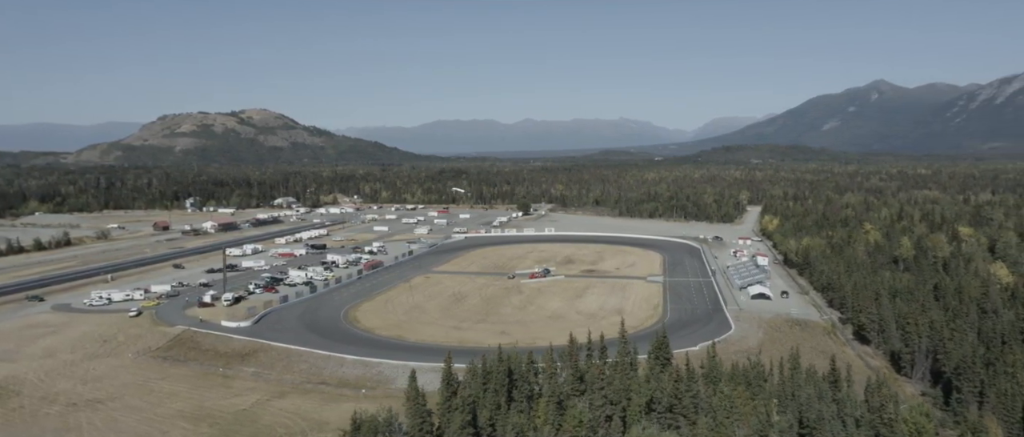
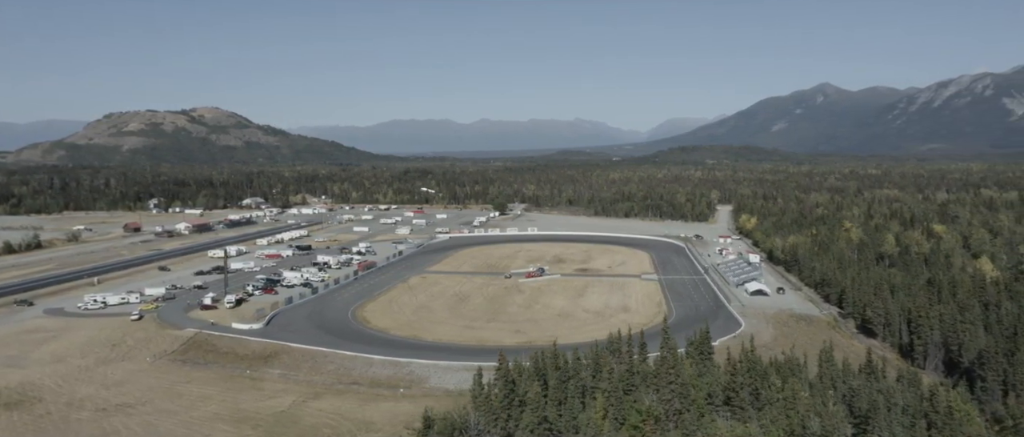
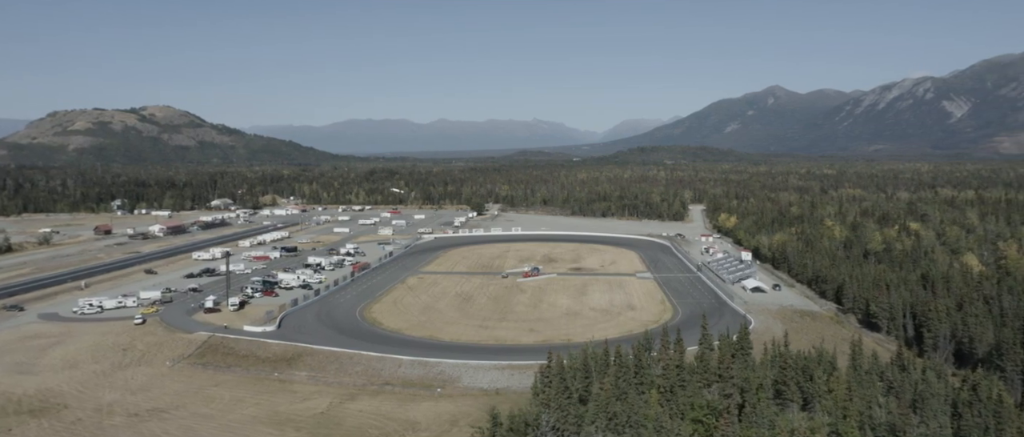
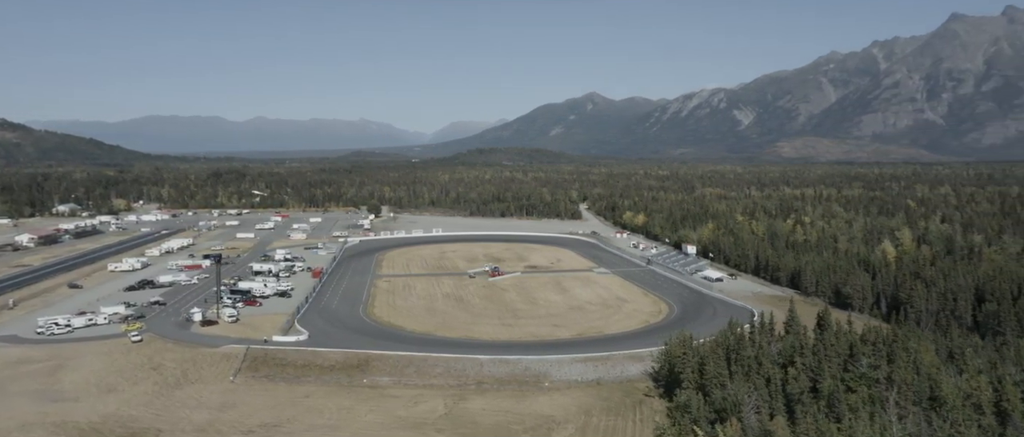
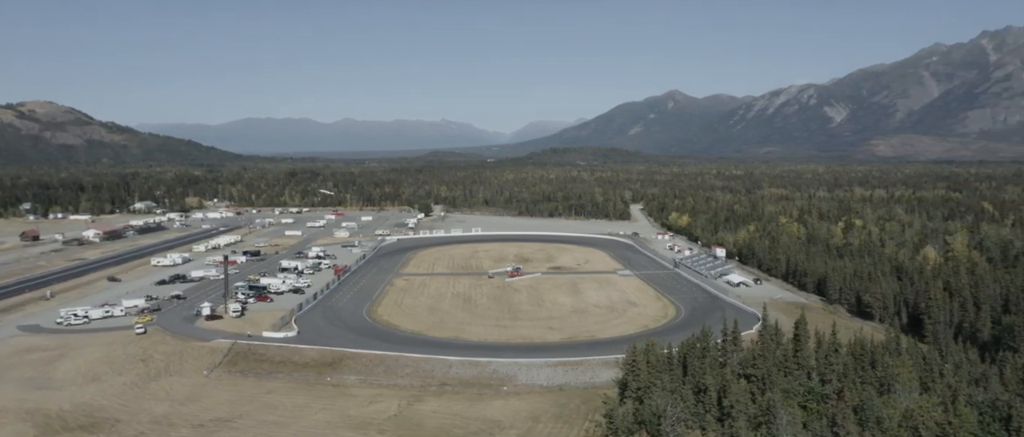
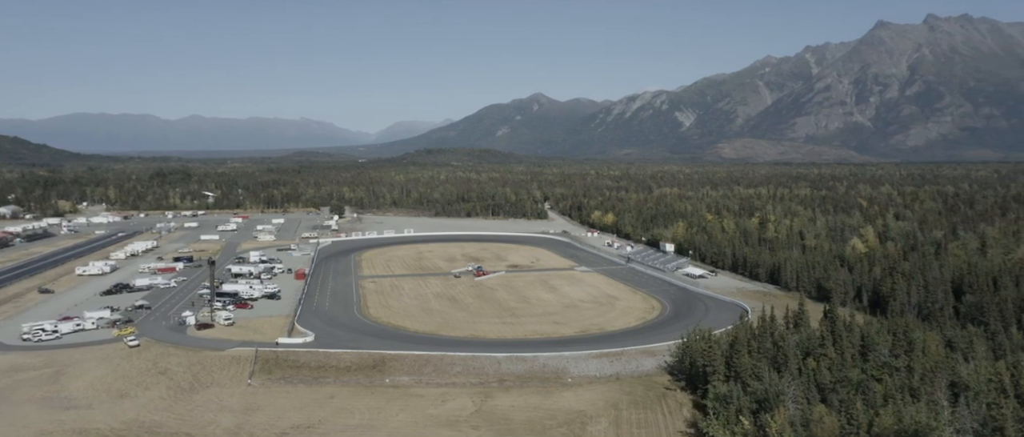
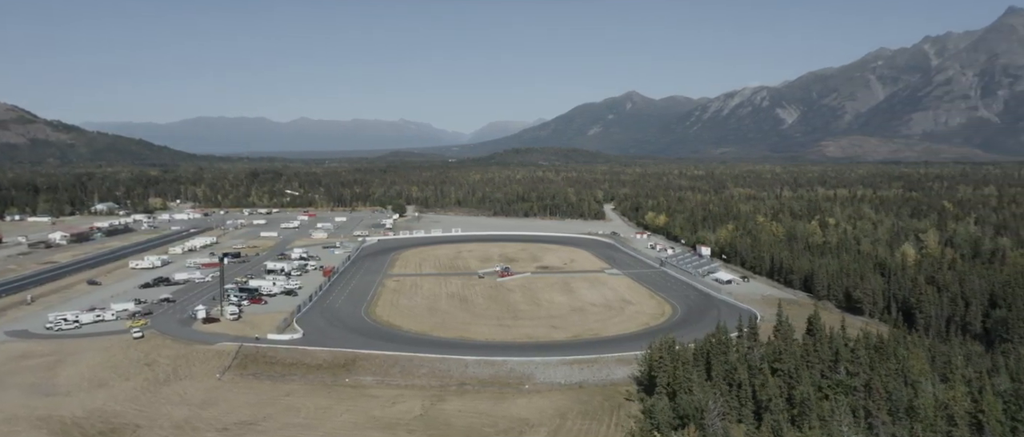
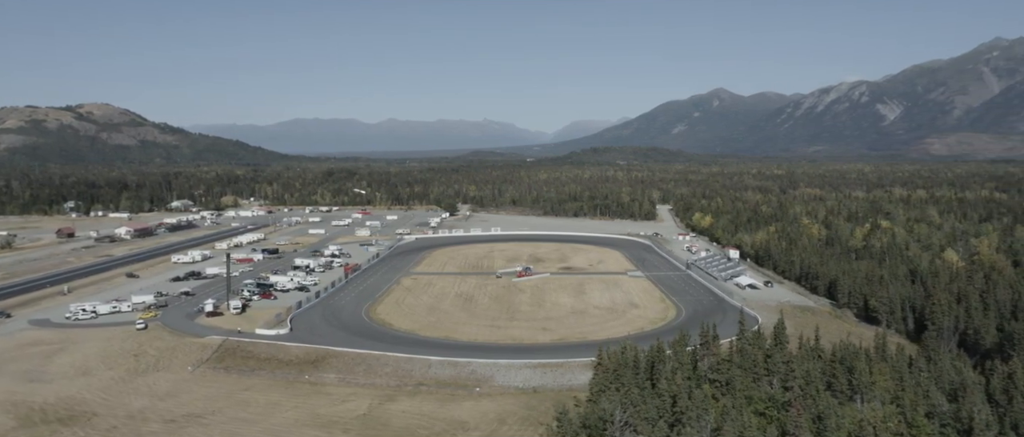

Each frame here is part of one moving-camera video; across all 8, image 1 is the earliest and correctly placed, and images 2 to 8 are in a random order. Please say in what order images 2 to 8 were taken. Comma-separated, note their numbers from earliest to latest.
2, 3, 8, 5, 7, 4, 6
